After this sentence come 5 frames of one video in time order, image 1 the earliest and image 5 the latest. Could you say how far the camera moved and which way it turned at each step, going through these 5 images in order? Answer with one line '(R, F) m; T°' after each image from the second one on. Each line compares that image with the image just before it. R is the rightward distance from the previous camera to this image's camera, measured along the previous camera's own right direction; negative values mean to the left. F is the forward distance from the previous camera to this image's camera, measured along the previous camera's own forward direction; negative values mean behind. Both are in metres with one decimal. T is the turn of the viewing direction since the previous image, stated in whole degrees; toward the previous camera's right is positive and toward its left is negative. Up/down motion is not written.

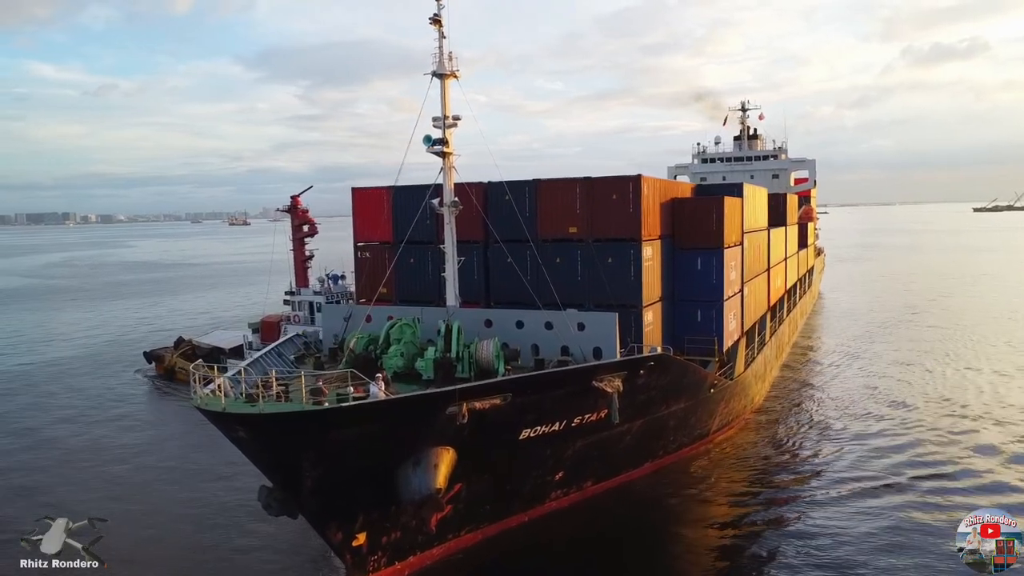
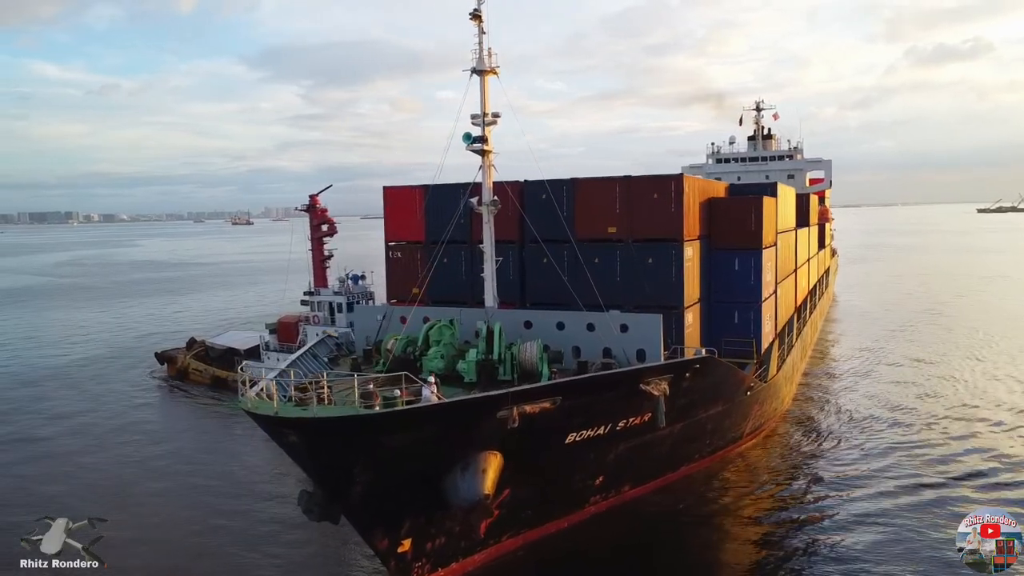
(-0.6, +0.3) m; -1°
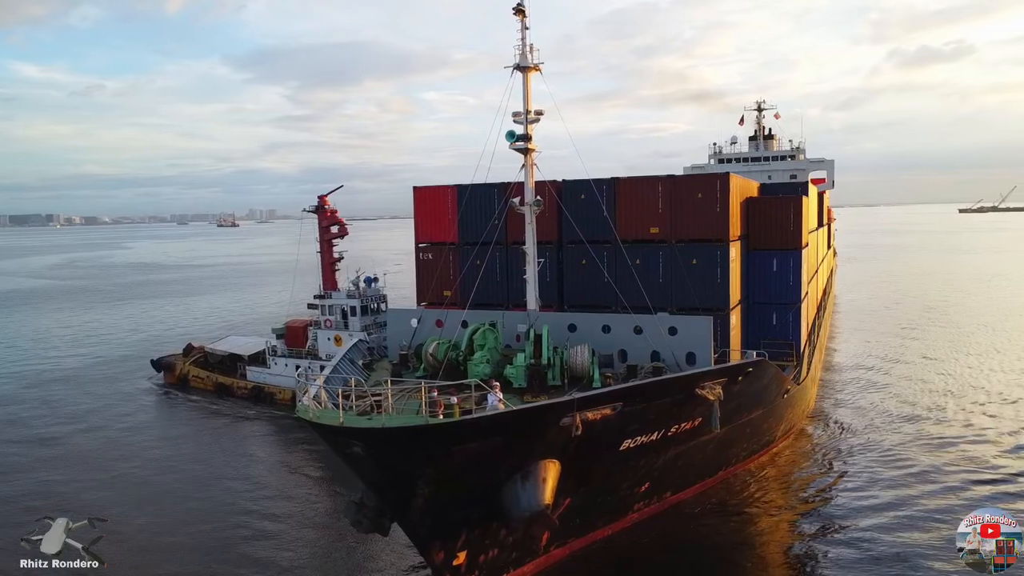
(-0.9, +0.4) m; 0°
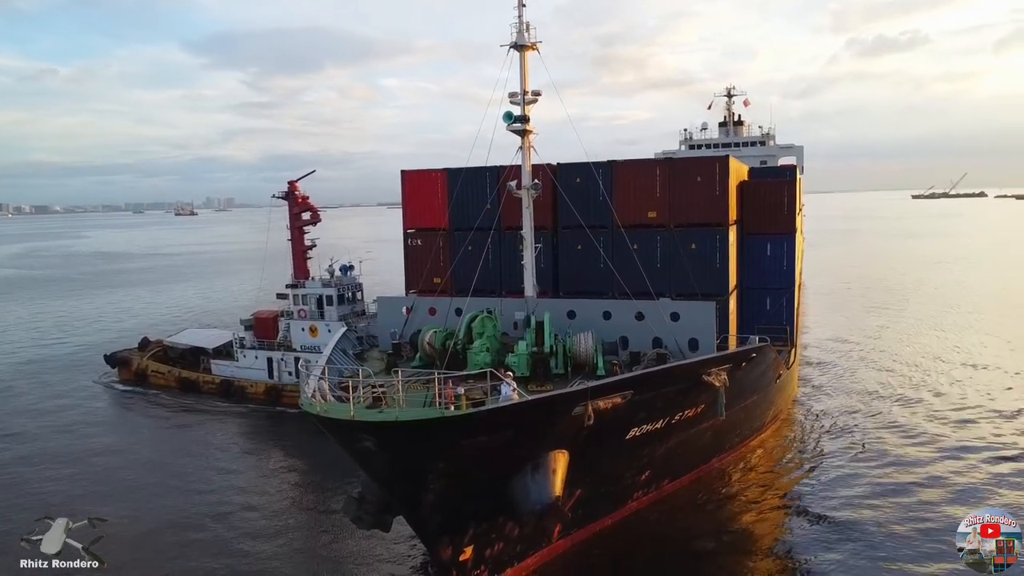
(-0.5, +0.4) m; +2°
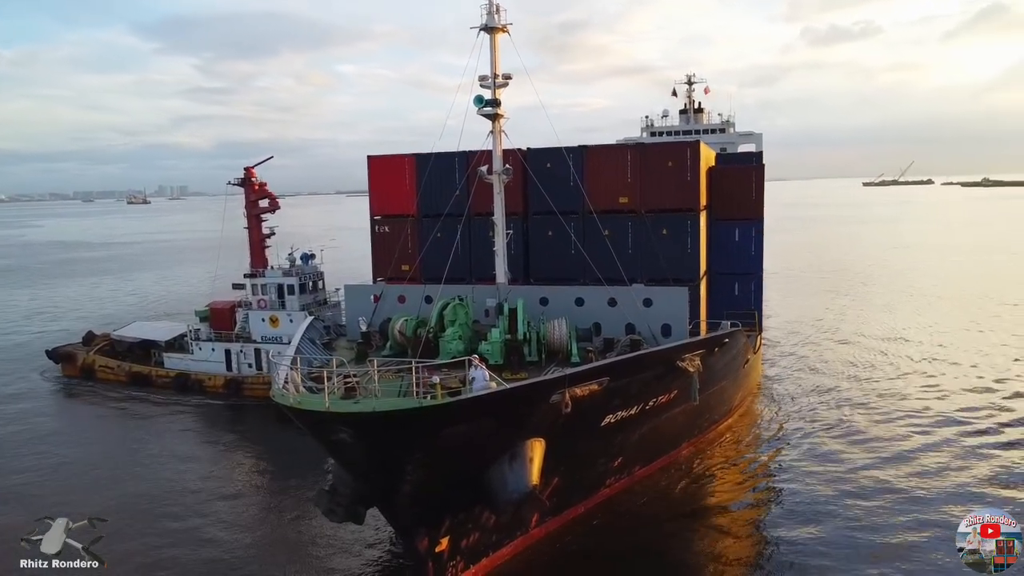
(-0.2, +0.2) m; +3°
